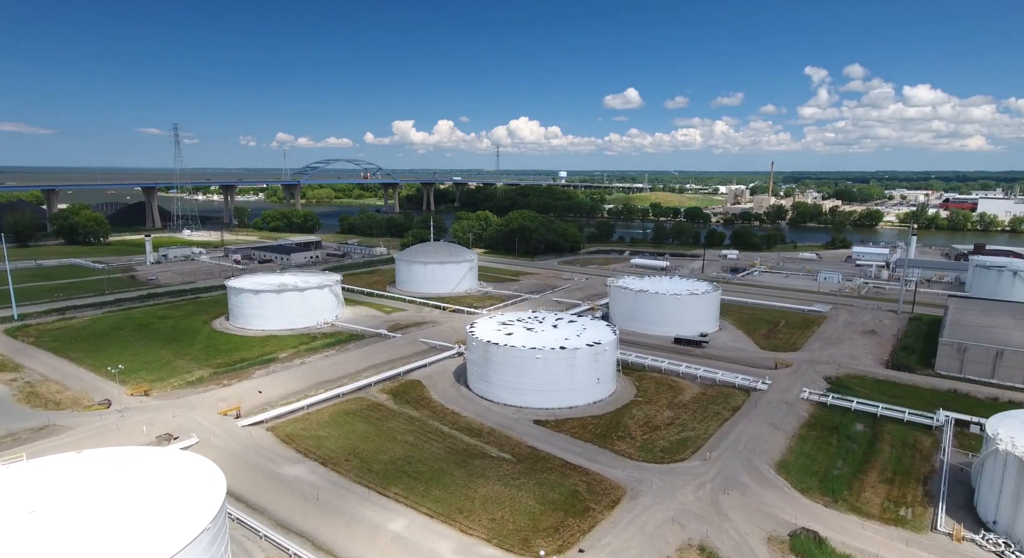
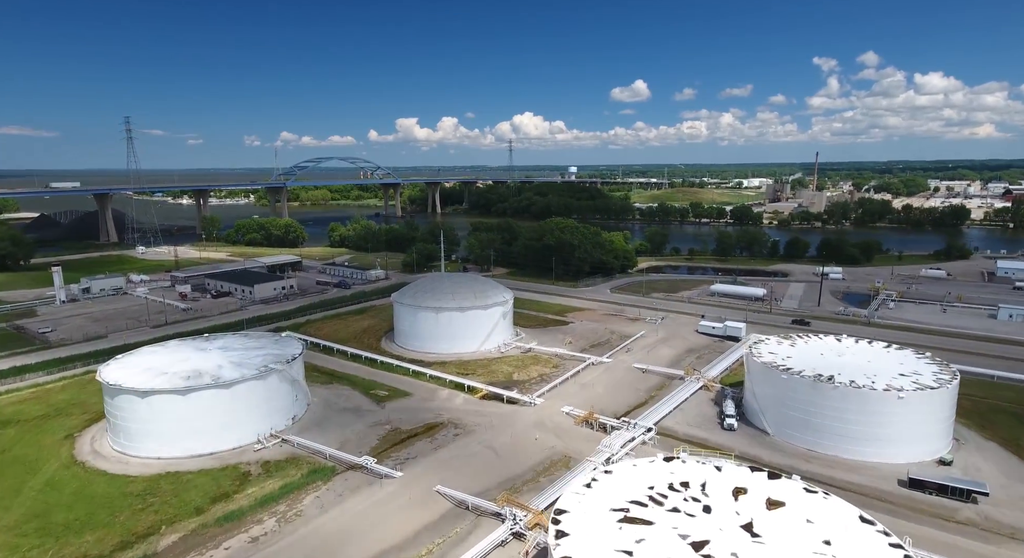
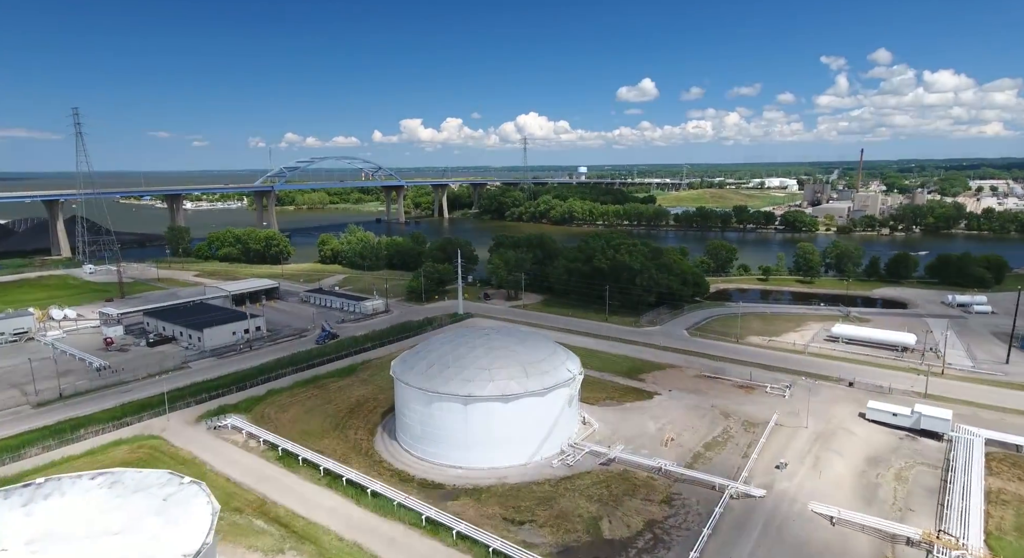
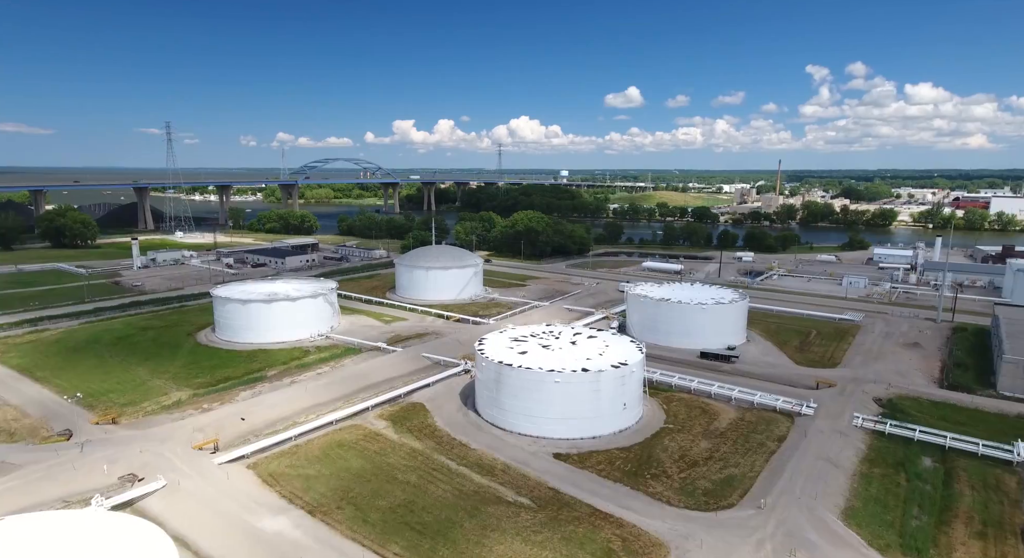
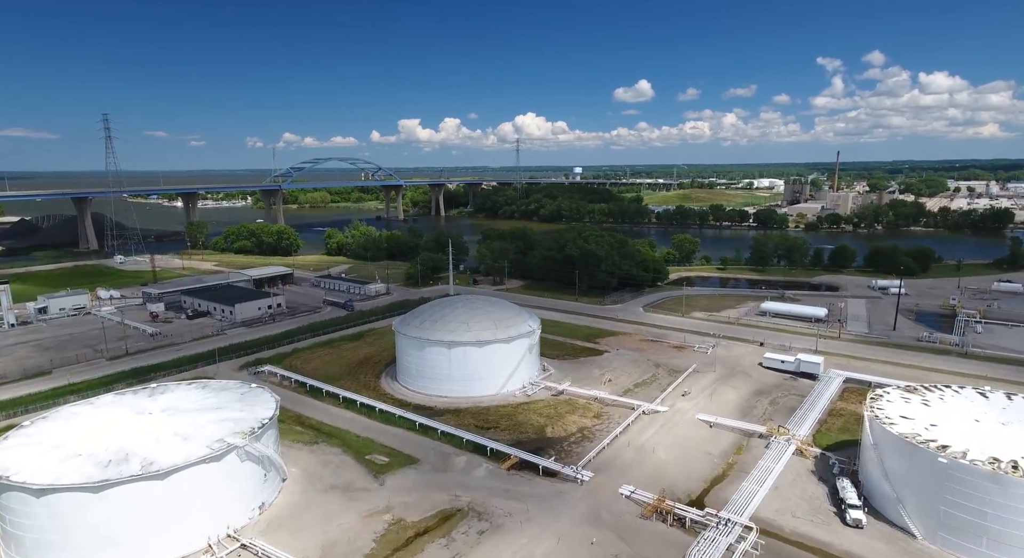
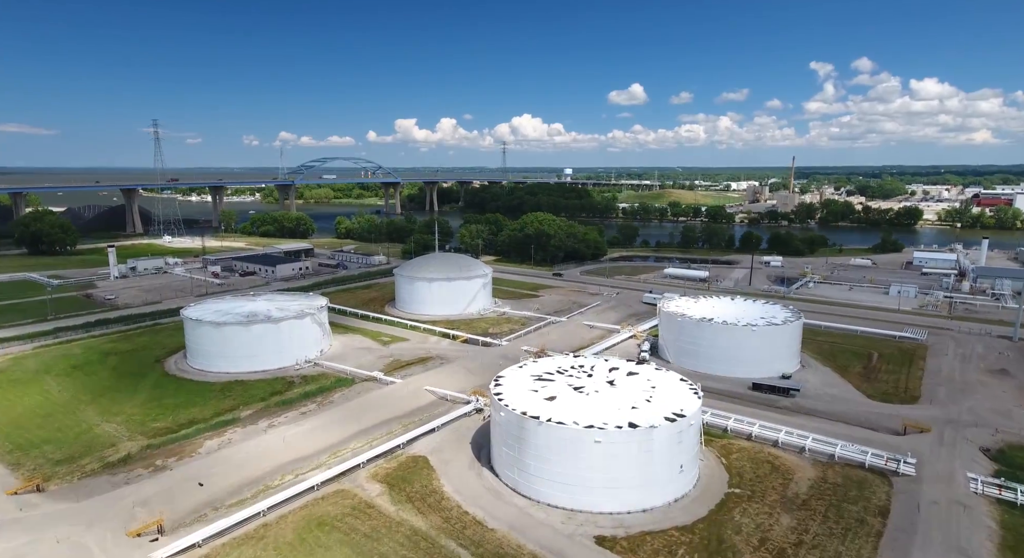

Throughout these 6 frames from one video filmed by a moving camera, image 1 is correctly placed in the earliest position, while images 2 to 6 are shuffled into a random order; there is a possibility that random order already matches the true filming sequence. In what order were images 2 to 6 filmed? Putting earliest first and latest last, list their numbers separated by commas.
4, 6, 2, 5, 3
